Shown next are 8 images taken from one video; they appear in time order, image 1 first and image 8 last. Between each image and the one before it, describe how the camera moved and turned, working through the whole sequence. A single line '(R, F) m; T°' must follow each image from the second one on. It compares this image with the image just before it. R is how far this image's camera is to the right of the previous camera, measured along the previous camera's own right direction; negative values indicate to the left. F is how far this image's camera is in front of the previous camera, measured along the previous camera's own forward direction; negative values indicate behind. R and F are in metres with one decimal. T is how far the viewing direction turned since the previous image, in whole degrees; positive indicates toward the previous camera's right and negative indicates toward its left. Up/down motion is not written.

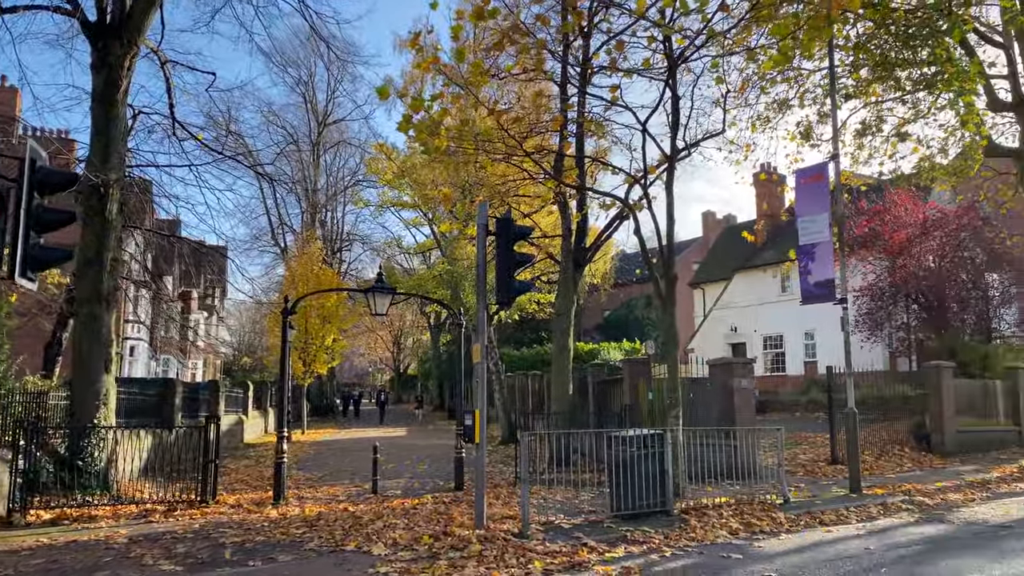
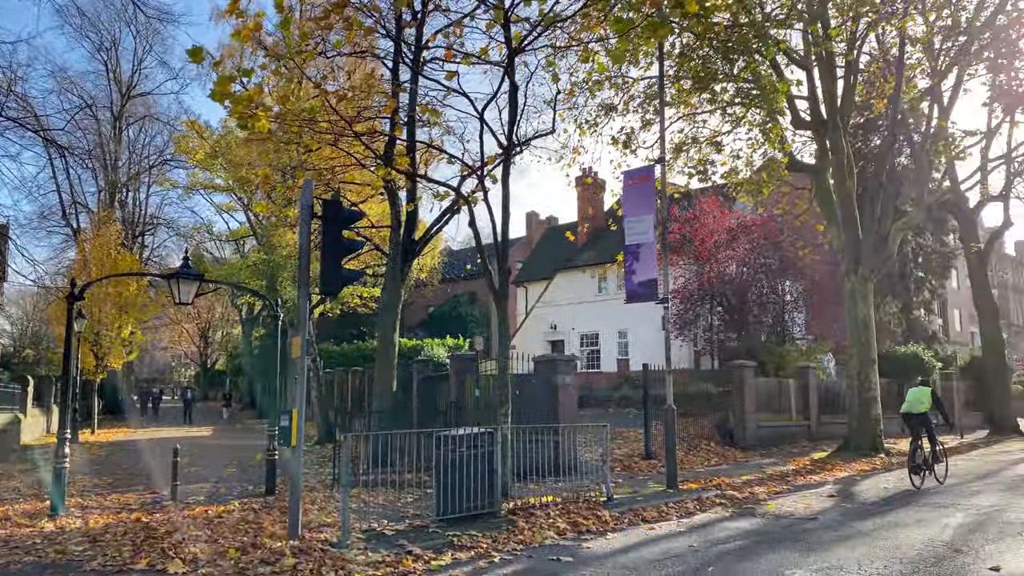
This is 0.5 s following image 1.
(0.0, +0.4) m; +12°
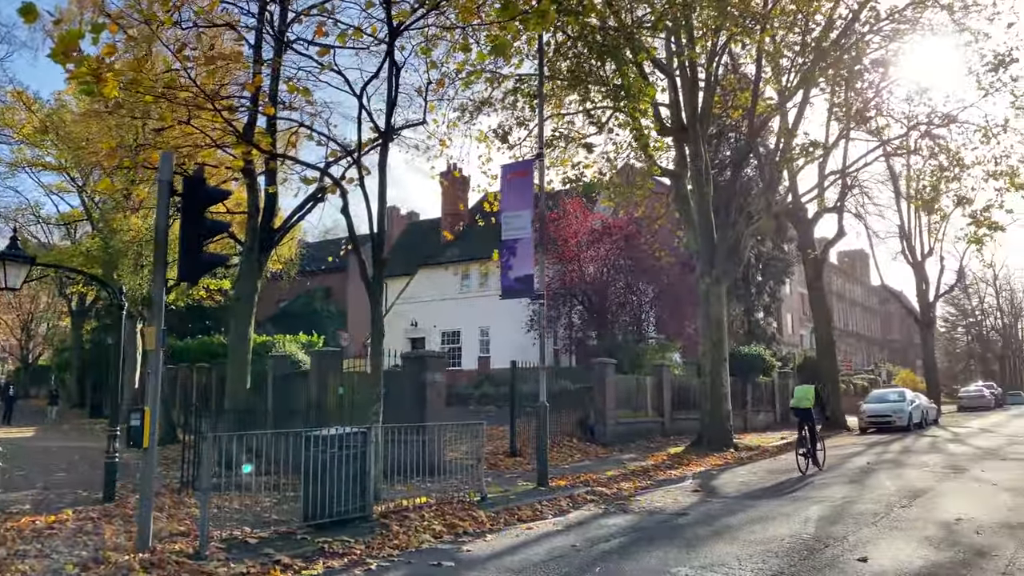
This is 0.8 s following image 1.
(-0.2, +0.3) m; +10°
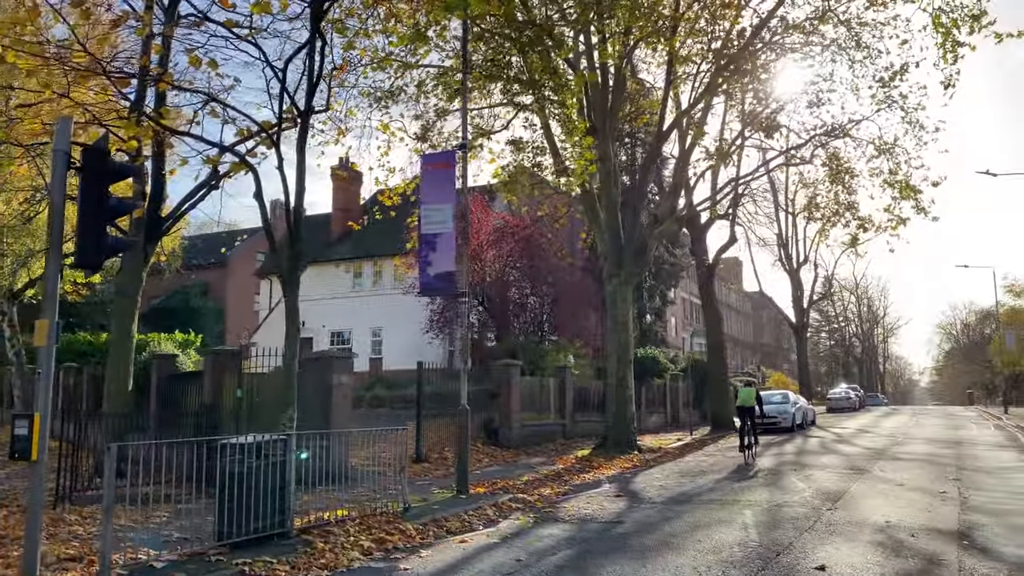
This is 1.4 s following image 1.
(-0.5, +0.5) m; +8°
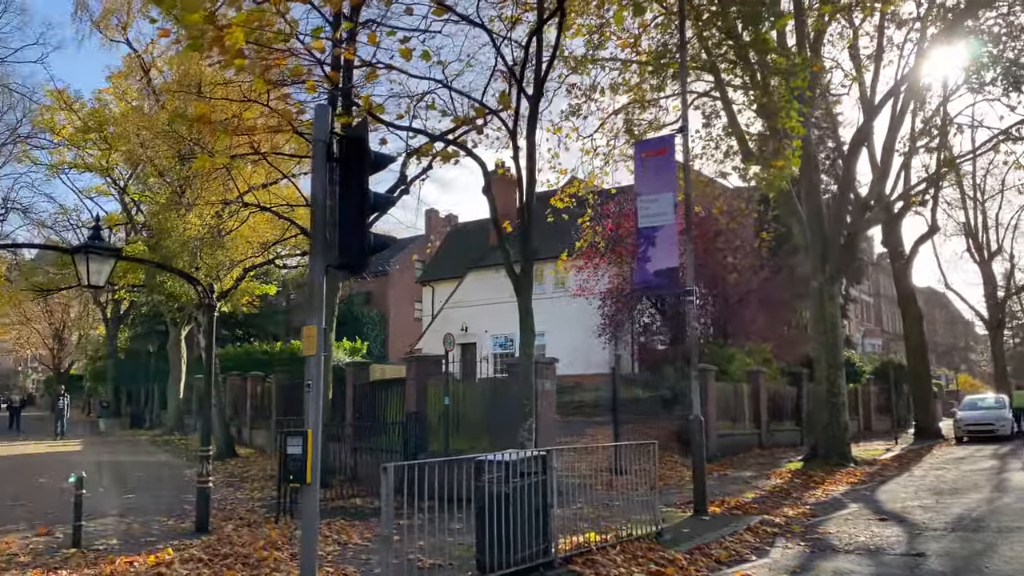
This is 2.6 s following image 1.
(-1.1, +0.8) m; -9°
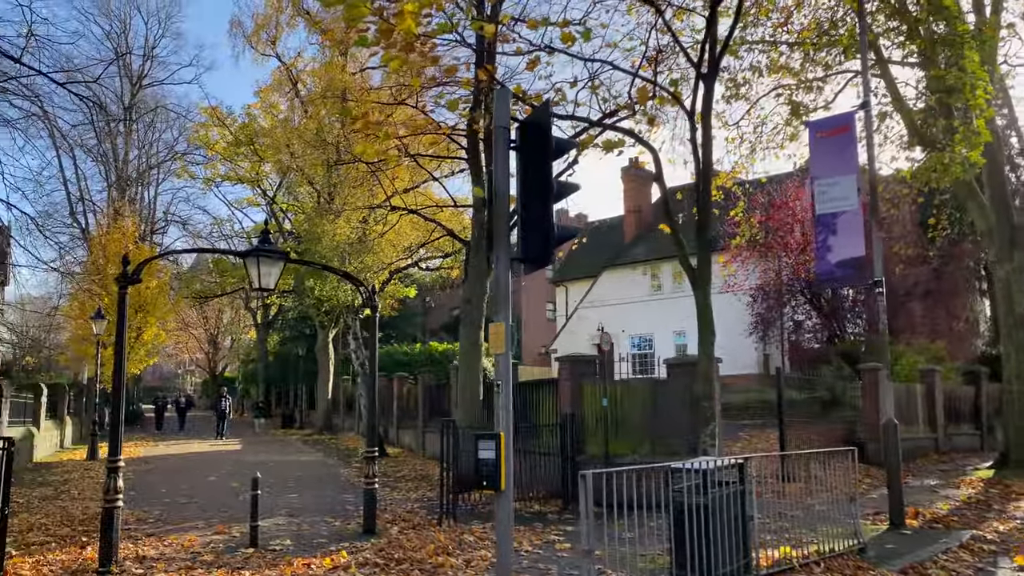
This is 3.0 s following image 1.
(-0.4, +0.4) m; -9°
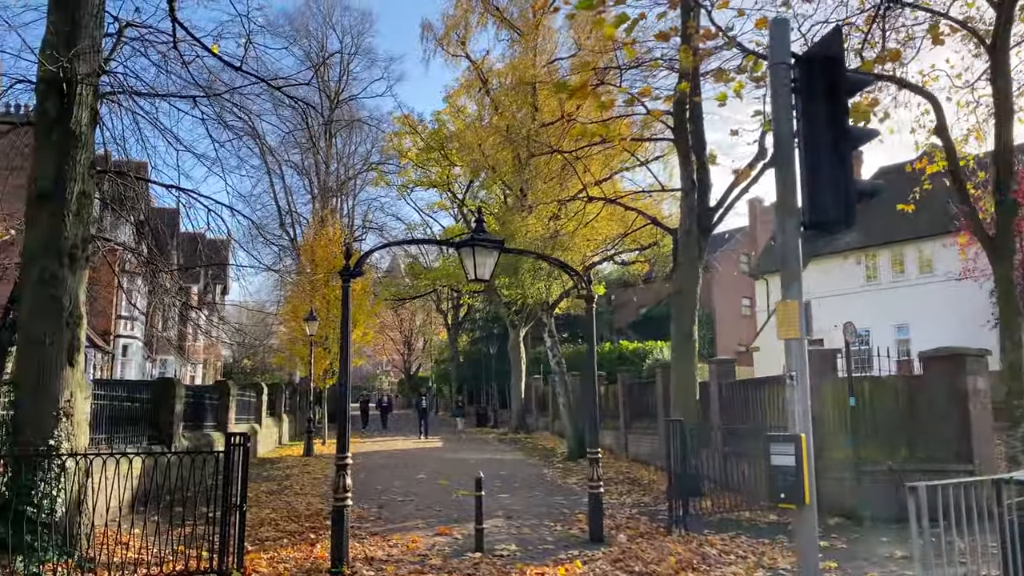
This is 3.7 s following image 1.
(-0.5, +0.6) m; -12°
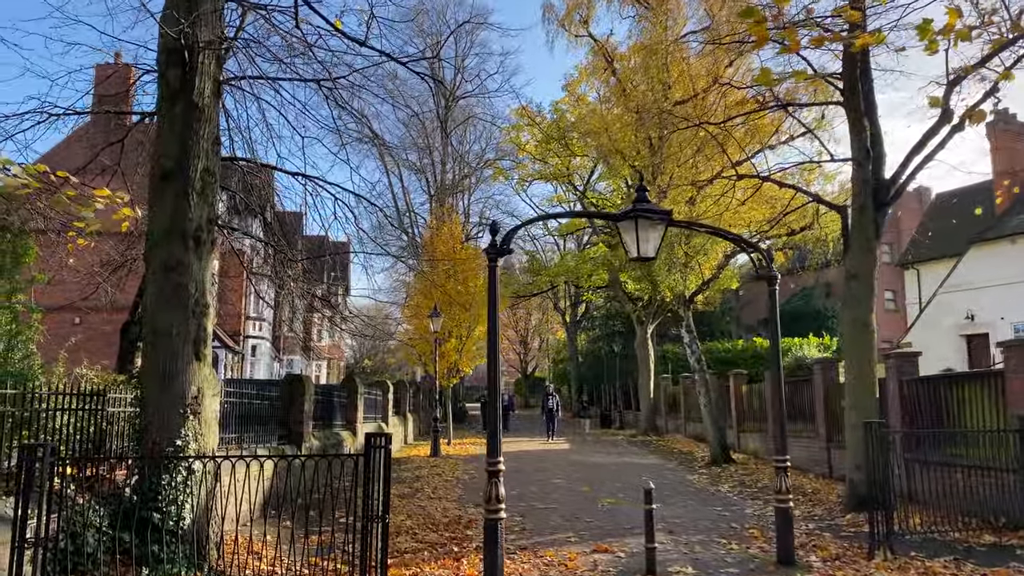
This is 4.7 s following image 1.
(-0.5, +1.0) m; -8°
